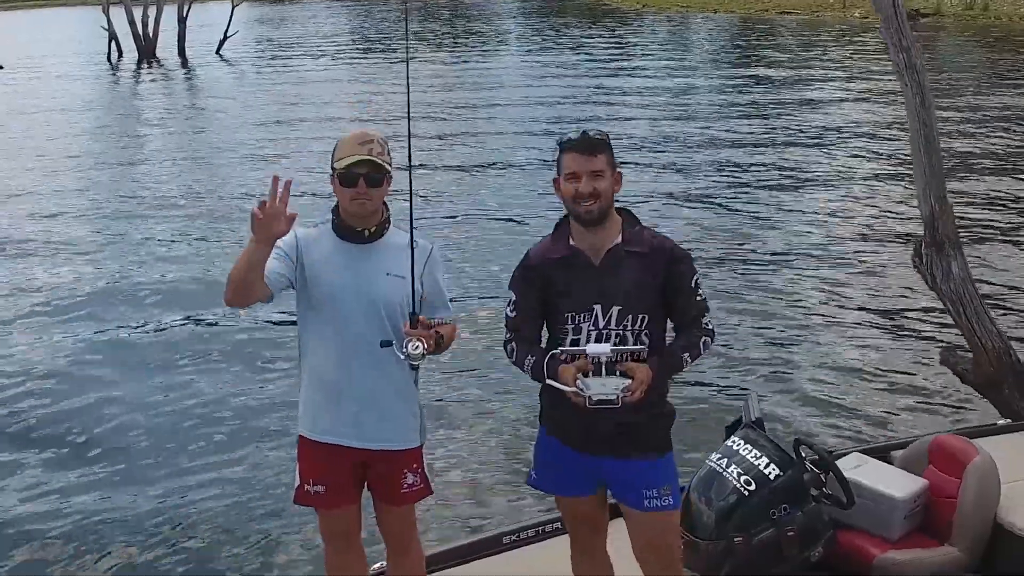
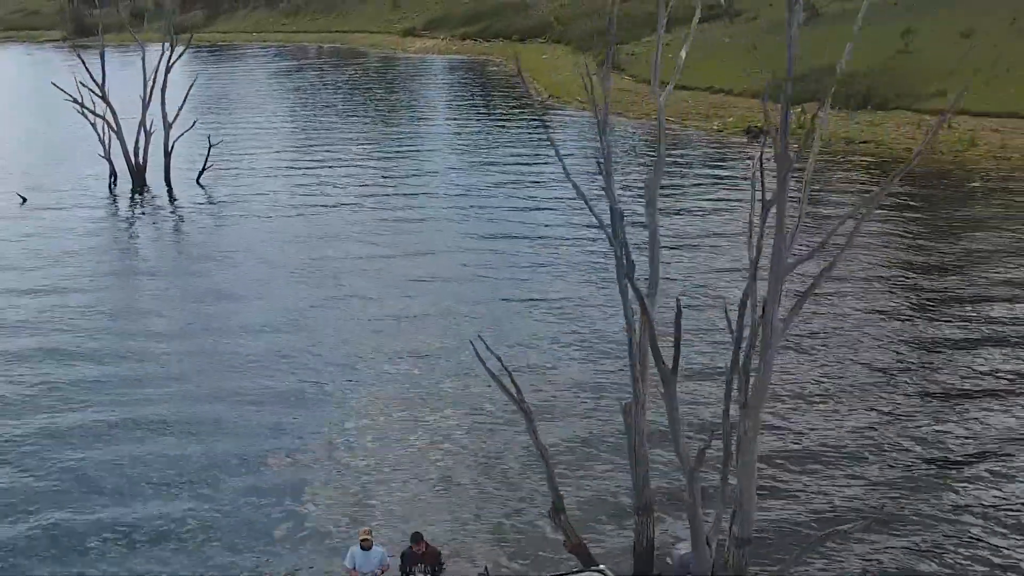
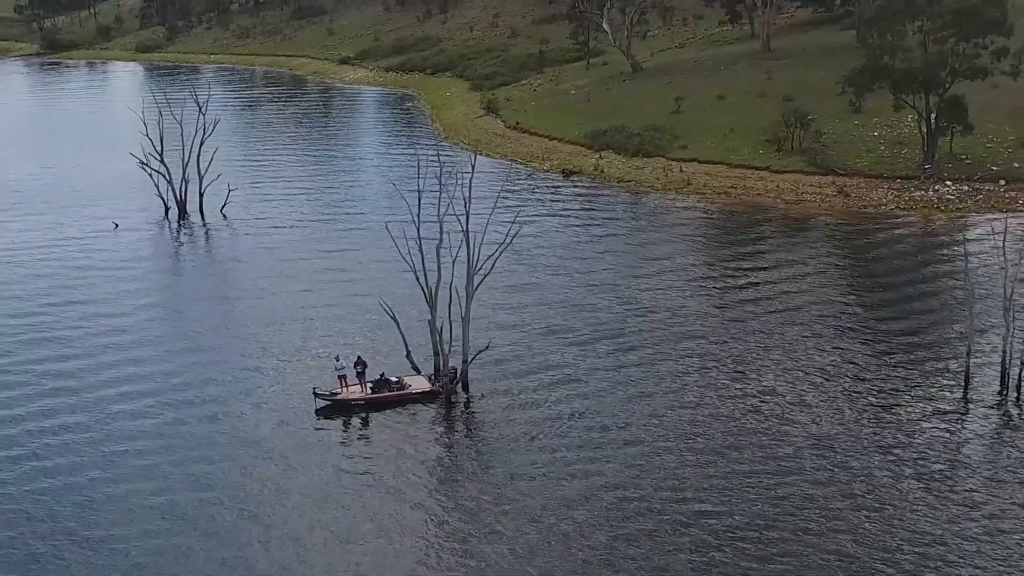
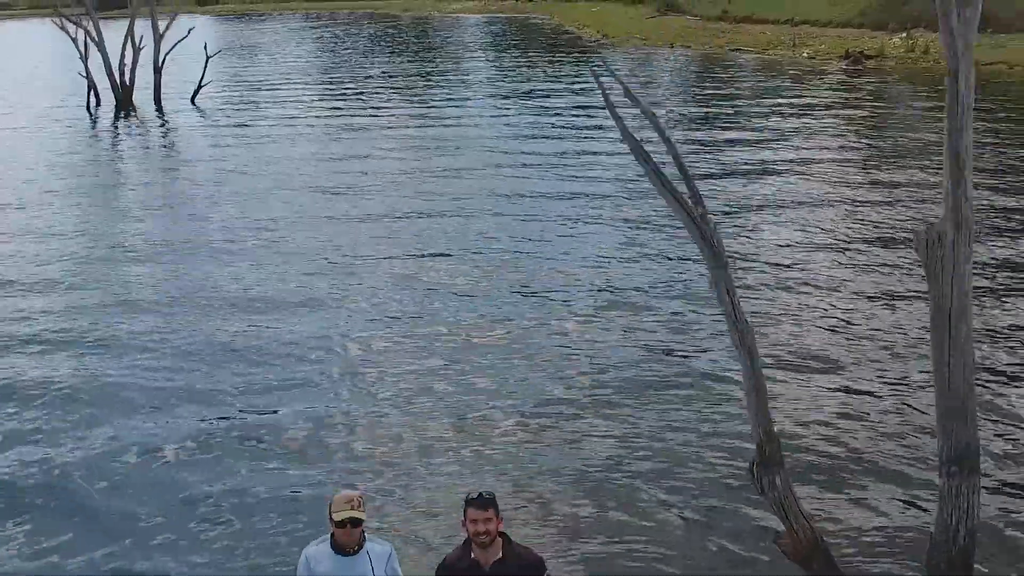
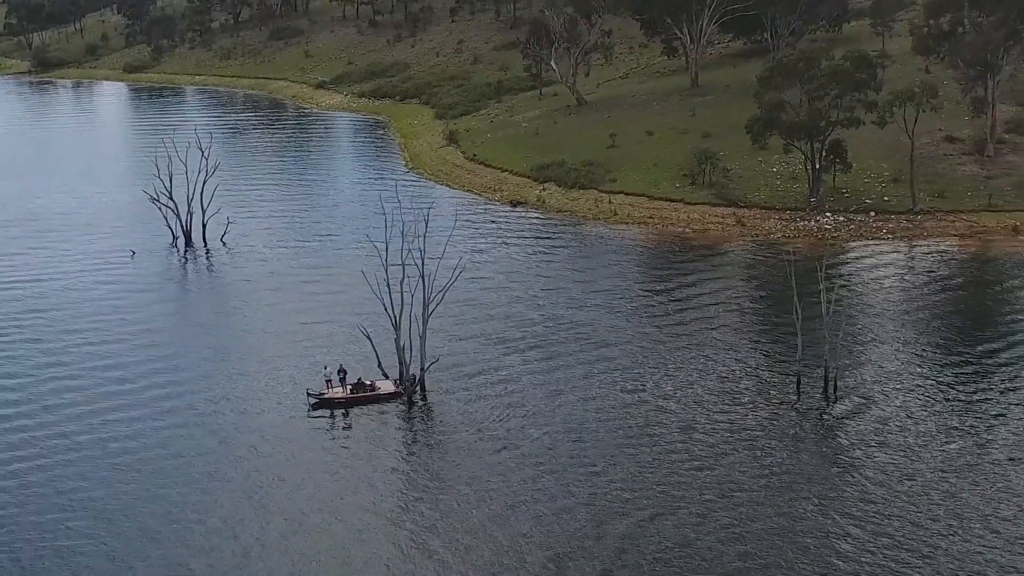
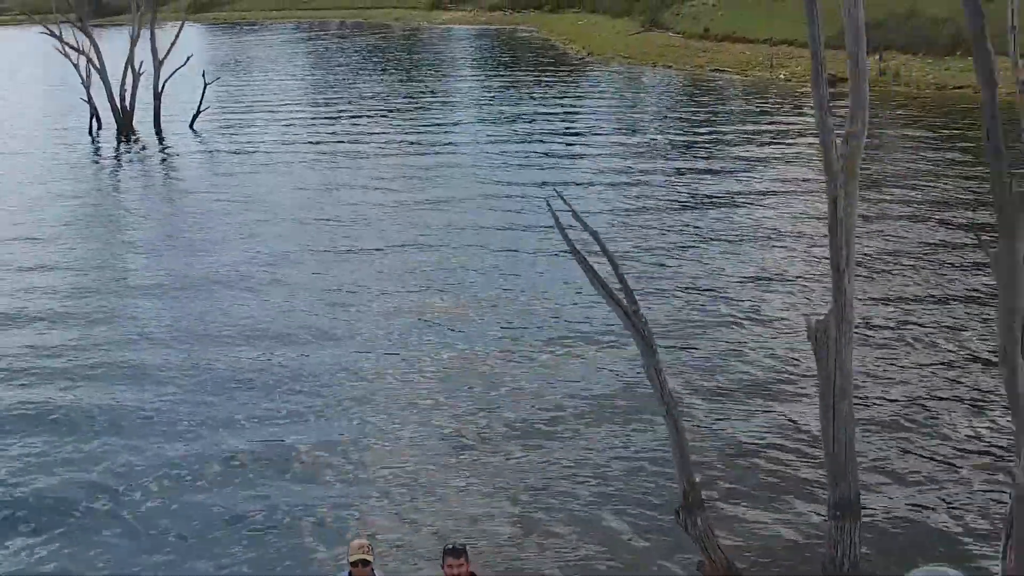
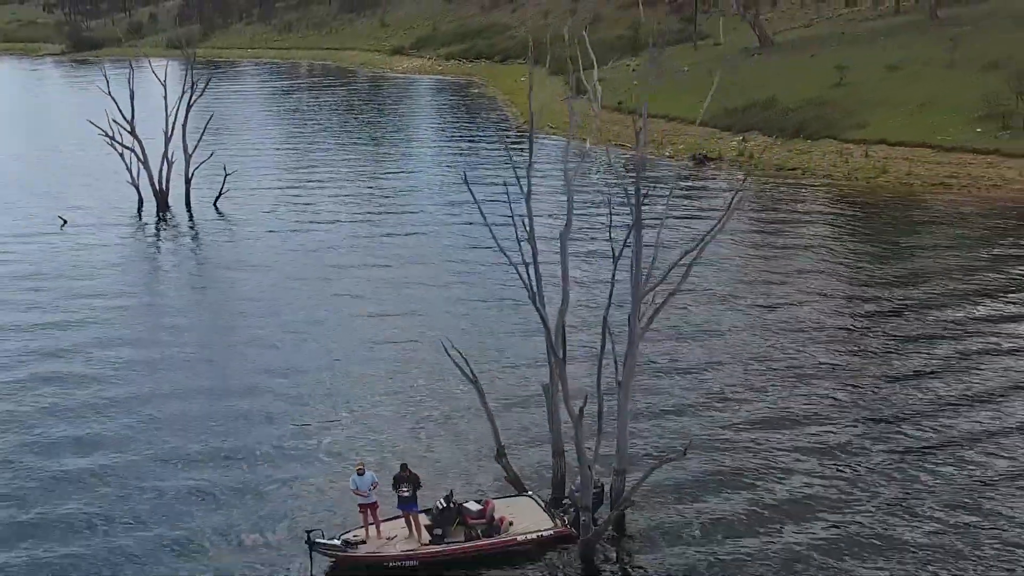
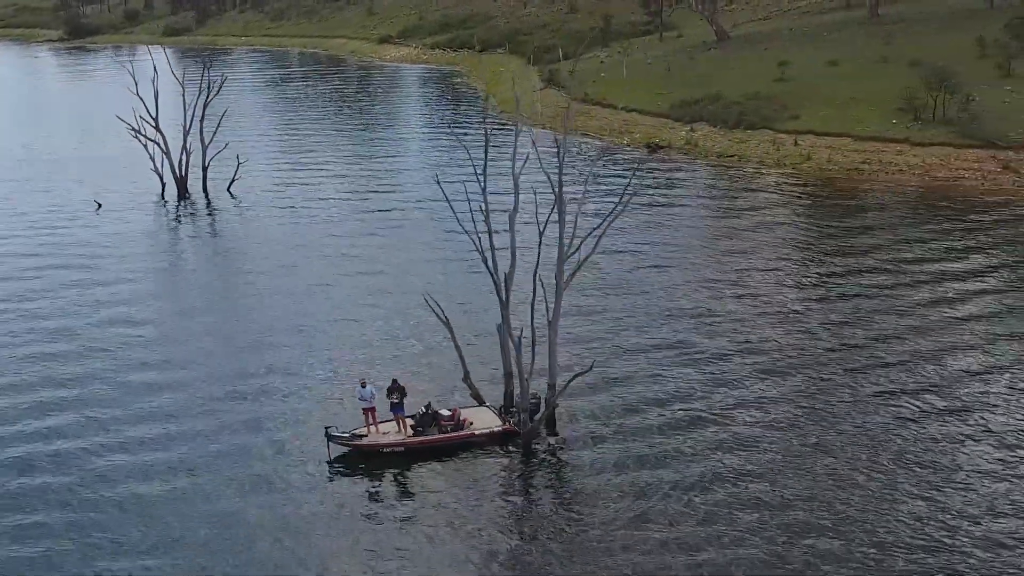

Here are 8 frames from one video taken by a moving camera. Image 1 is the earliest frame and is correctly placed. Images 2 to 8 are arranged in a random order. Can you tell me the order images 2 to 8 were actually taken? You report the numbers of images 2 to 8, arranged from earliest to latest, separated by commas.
4, 6, 2, 7, 8, 3, 5
